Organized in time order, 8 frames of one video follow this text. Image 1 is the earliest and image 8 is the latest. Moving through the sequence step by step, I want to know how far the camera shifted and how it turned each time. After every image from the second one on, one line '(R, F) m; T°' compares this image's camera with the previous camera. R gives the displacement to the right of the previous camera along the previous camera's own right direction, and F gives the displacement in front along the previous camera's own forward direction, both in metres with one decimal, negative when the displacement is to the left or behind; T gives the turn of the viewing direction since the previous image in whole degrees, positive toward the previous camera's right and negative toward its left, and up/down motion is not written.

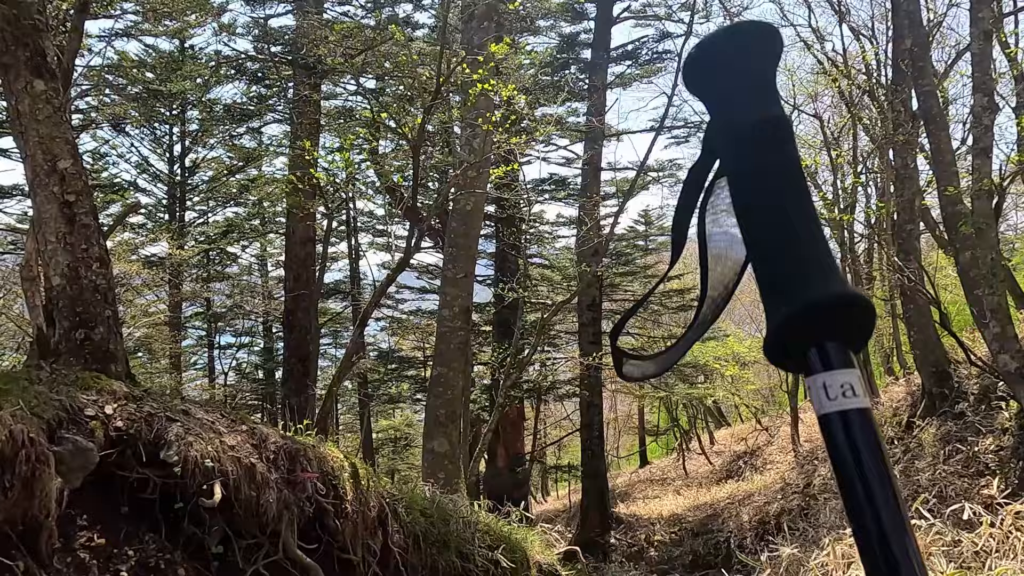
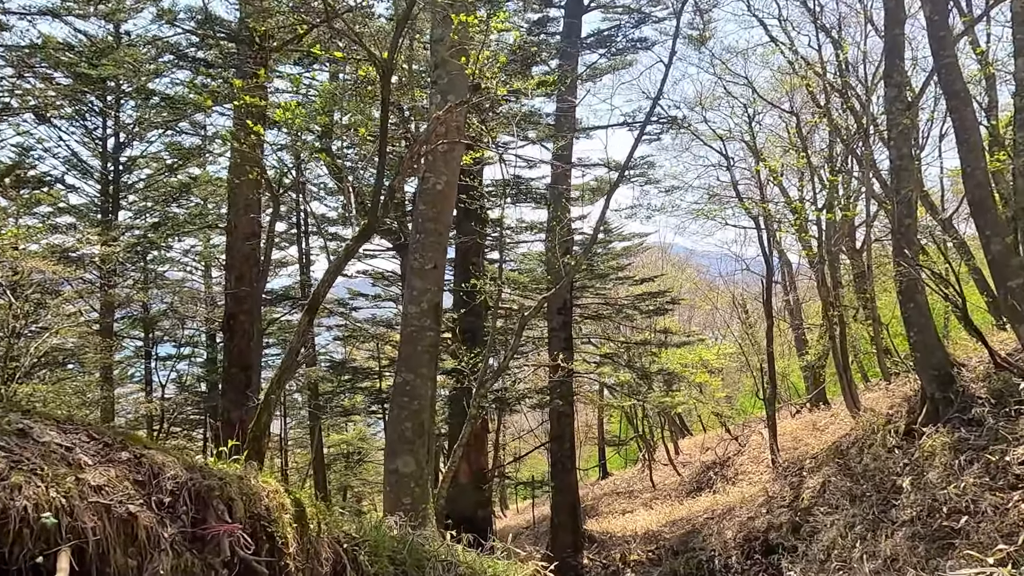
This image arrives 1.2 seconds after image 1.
(-0.2, +0.7) m; +4°
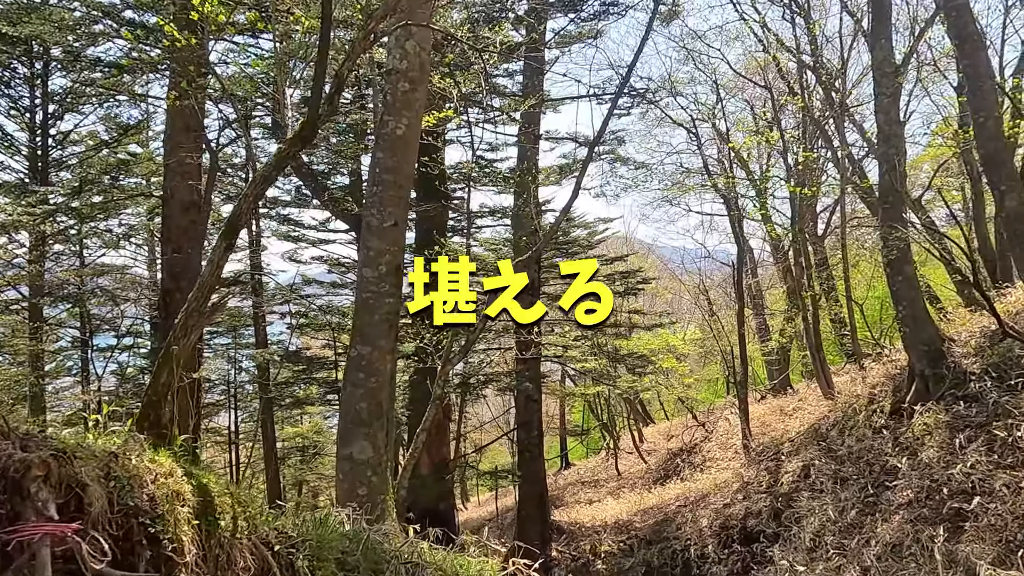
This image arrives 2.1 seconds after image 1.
(-0.1, +0.5) m; +4°
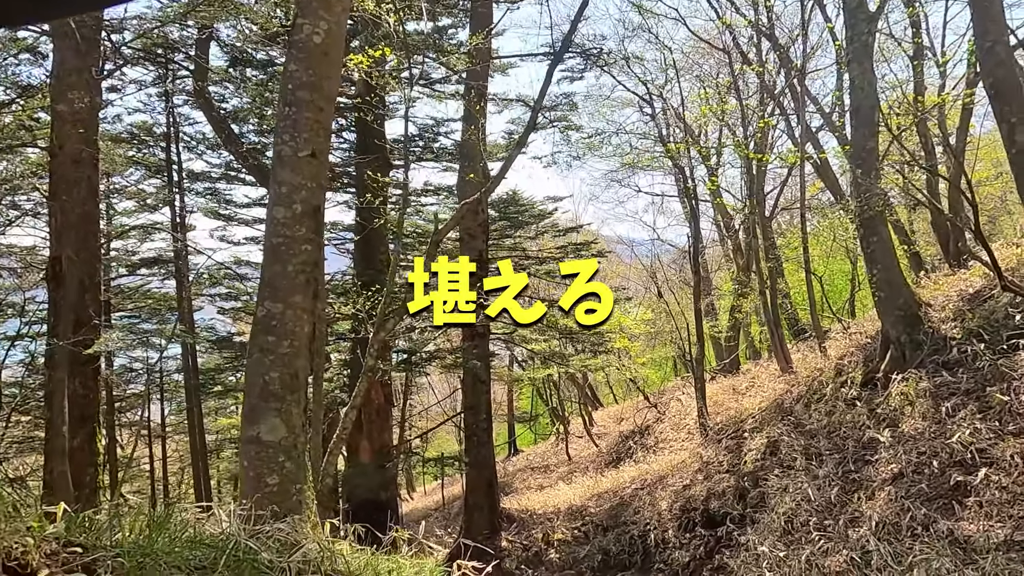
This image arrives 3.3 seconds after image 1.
(0.0, +0.6) m; +5°
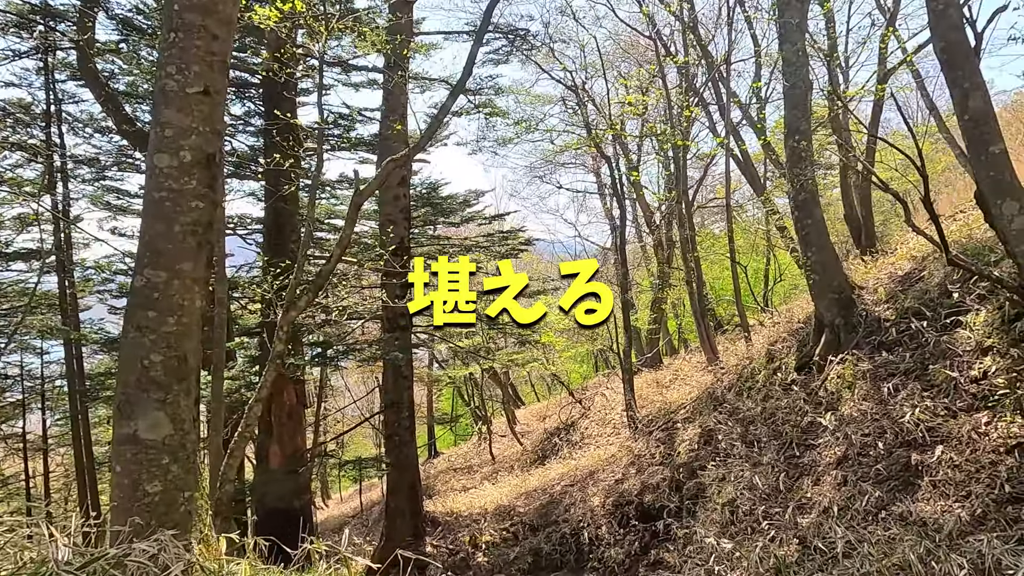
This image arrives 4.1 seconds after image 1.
(-0.1, +0.4) m; +7°
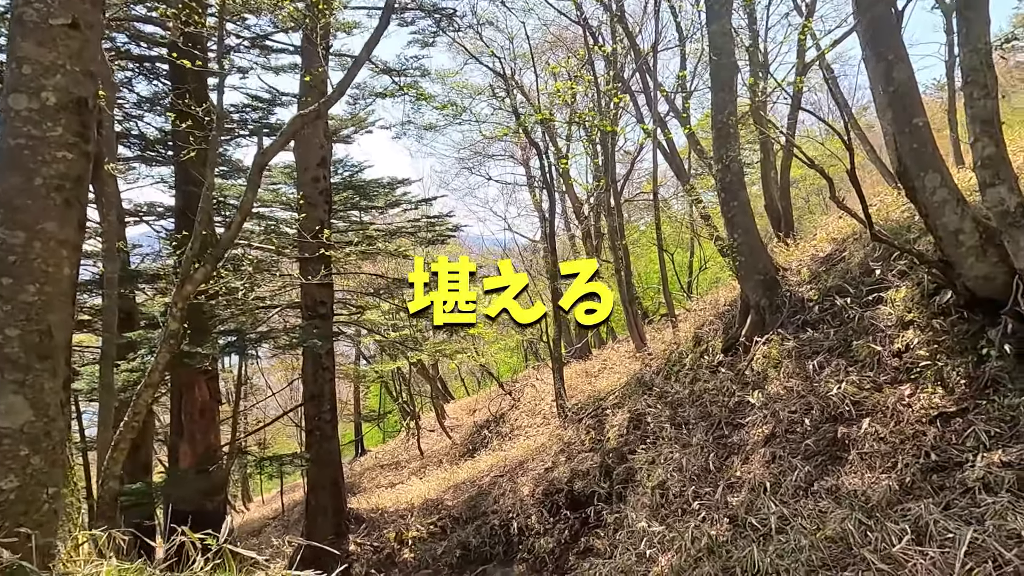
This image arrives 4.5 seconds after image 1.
(0.0, +0.2) m; +6°
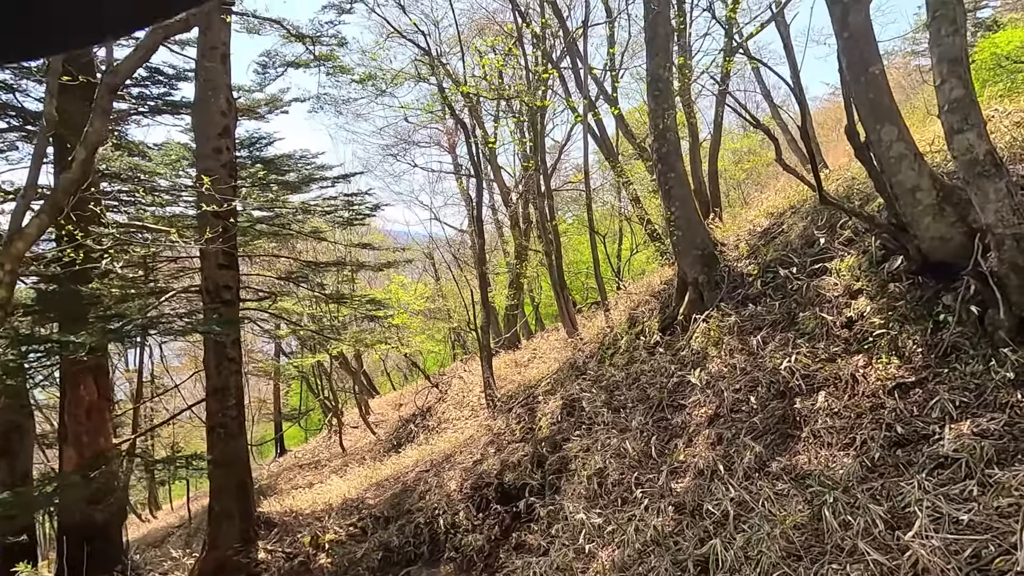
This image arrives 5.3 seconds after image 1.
(0.0, +0.4) m; +6°
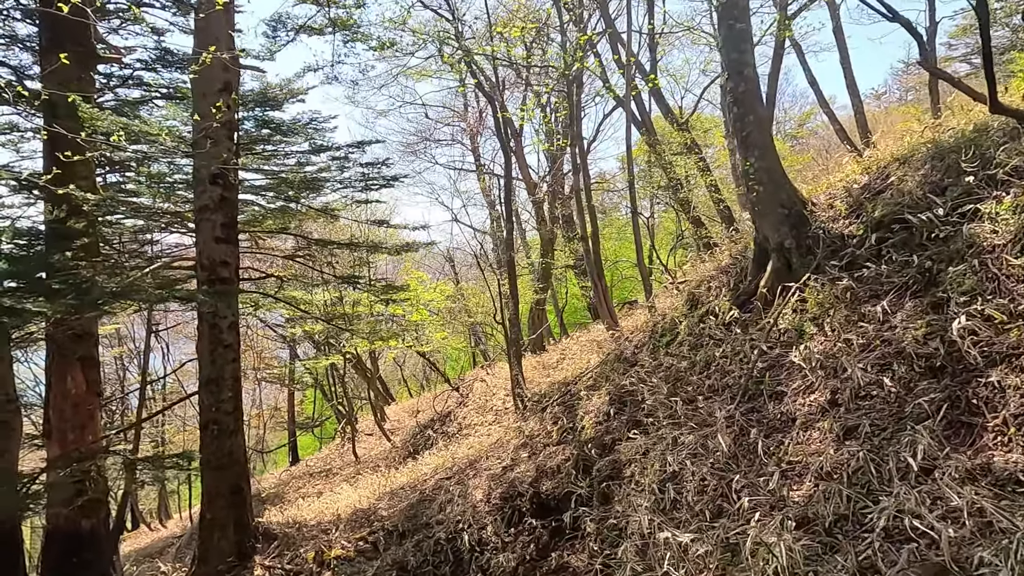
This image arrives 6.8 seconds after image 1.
(-0.2, +0.9) m; -2°
